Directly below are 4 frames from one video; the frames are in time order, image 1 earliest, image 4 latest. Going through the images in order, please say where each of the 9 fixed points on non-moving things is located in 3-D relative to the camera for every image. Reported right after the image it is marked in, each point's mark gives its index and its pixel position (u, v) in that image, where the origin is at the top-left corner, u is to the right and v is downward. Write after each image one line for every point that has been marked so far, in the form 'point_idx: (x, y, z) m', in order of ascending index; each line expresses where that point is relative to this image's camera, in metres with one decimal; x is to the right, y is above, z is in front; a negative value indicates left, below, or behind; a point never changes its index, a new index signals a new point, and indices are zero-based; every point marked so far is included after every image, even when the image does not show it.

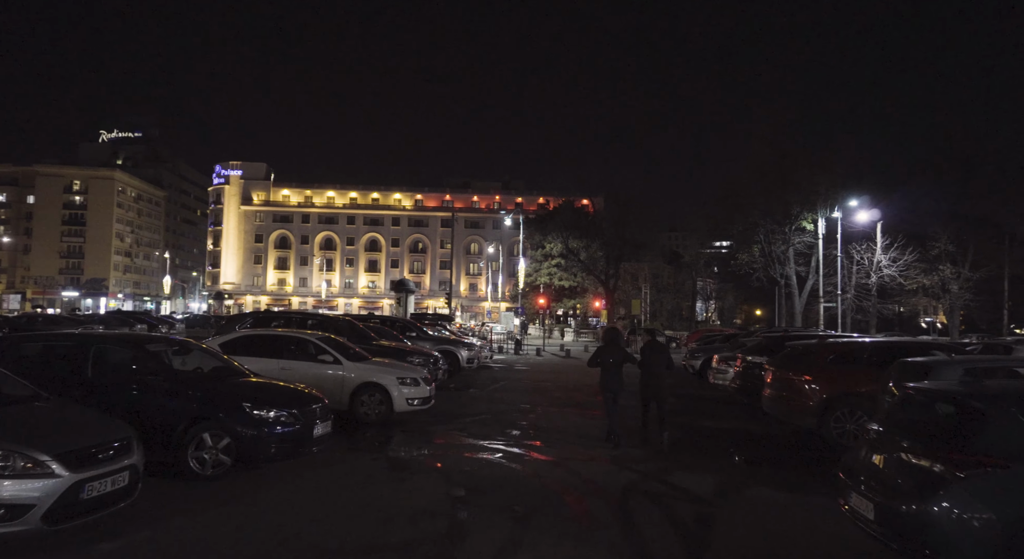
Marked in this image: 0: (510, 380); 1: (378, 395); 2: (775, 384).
0: (0.0, -3.0, +19.9) m
1: (-2.3, -2.0, +11.6) m
2: (+4.3, -1.7, +11.2) m
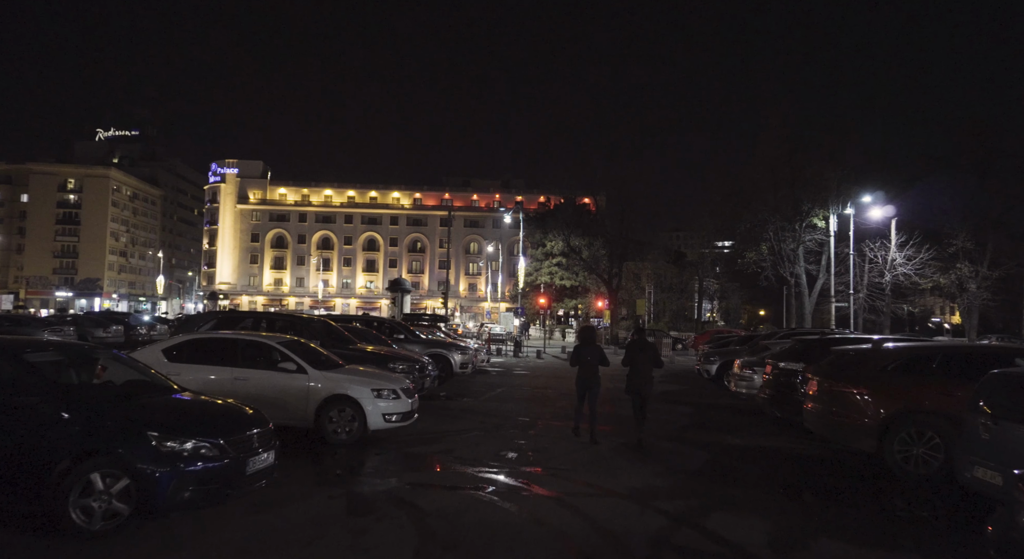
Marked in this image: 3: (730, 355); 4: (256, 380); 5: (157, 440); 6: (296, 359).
0: (-0.1, -2.9, +18.1) m
1: (-2.4, -1.9, +9.8) m
2: (+4.3, -1.6, +9.4) m
3: (+6.0, -2.1, +18.7) m
4: (-3.7, -1.4, +9.8) m
5: (-2.9, -1.3, +5.5) m
6: (-3.2, -1.2, +10.0) m
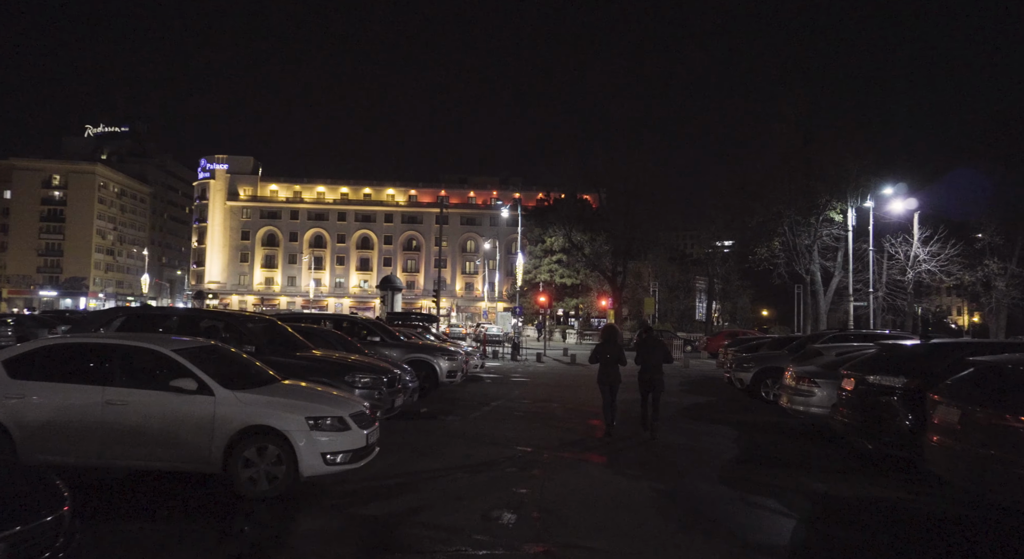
0: (-0.2, -2.7, +15.1) m
1: (-2.4, -1.7, +6.8) m
2: (+4.2, -1.4, +6.4) m
3: (+5.9, -1.9, +15.7) m
4: (-3.7, -1.2, +6.8) m
5: (-2.9, -1.1, +2.5) m
6: (-3.2, -1.0, +7.0) m
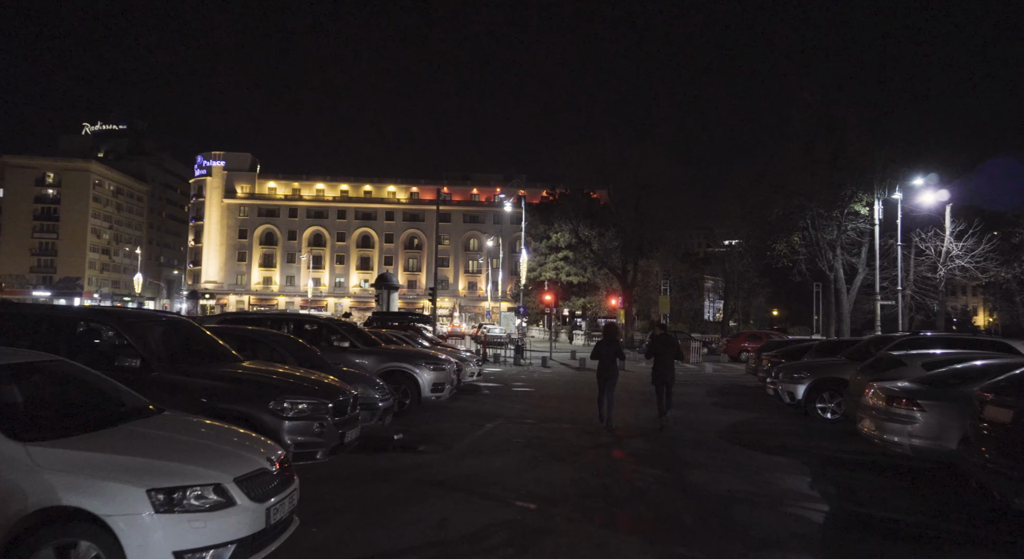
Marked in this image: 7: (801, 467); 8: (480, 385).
0: (-0.1, -2.5, +12.2) m
1: (-2.4, -1.5, +3.9) m
2: (+4.2, -1.3, +3.5) m
3: (+5.9, -1.7, +12.8) m
4: (-3.8, -1.1, +3.9) m
5: (-3.0, -0.9, -0.4) m
6: (-3.3, -0.8, +4.1) m
7: (+3.8, -2.4, +8.8) m
8: (-1.0, -2.8, +18.5) m
